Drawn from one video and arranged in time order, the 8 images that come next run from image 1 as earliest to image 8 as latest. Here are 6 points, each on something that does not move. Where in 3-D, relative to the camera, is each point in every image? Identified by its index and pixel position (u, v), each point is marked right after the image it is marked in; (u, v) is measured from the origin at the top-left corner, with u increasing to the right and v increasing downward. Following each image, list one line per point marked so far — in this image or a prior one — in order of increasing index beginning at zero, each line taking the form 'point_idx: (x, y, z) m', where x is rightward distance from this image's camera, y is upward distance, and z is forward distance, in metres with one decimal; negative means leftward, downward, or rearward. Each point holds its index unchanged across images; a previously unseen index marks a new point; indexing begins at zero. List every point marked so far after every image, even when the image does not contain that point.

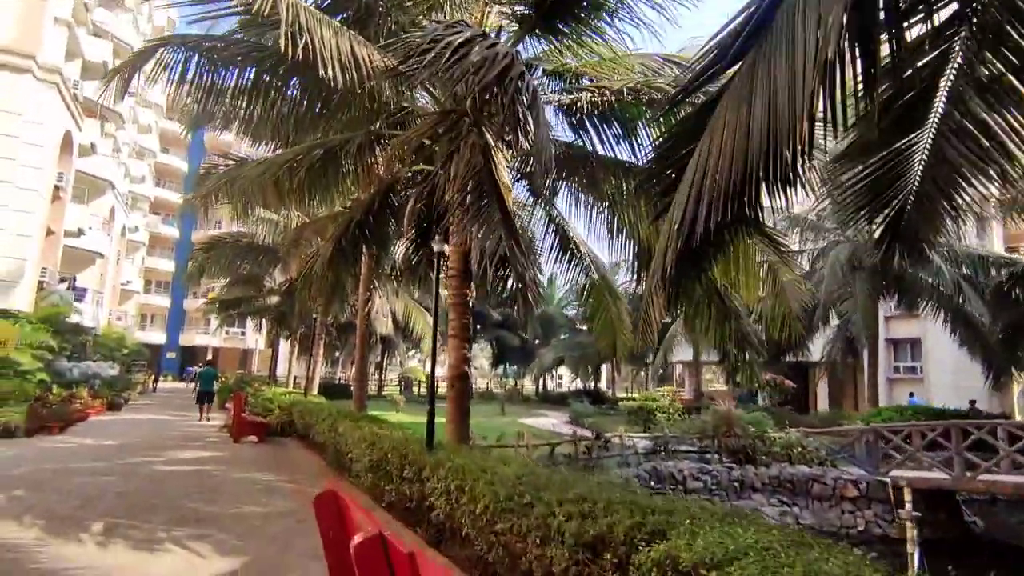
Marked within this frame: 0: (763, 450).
0: (+4.5, -2.9, +10.1) m
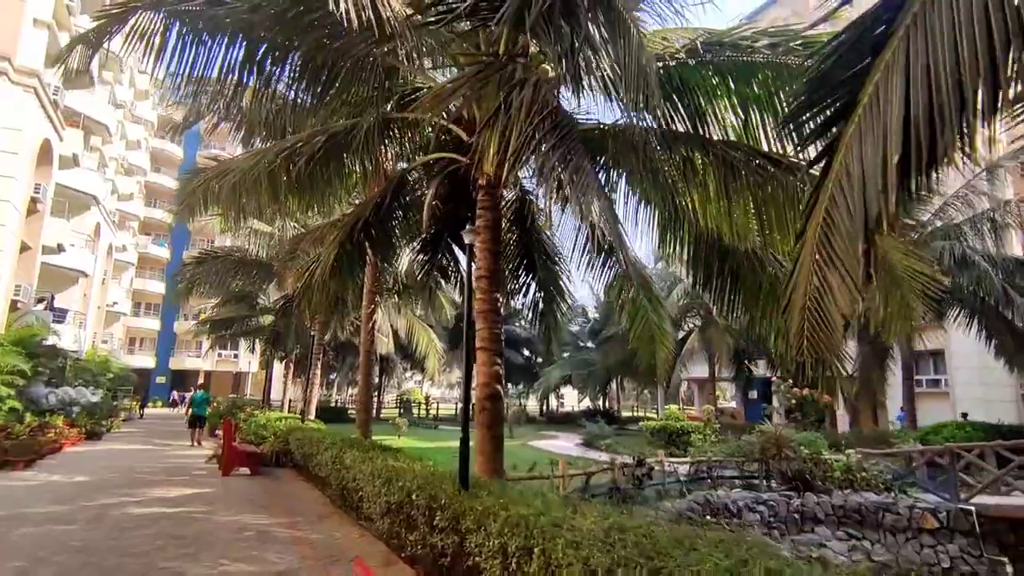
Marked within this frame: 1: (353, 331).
0: (+4.9, -3.0, +9.0) m
1: (-5.3, -1.4, +19.1) m
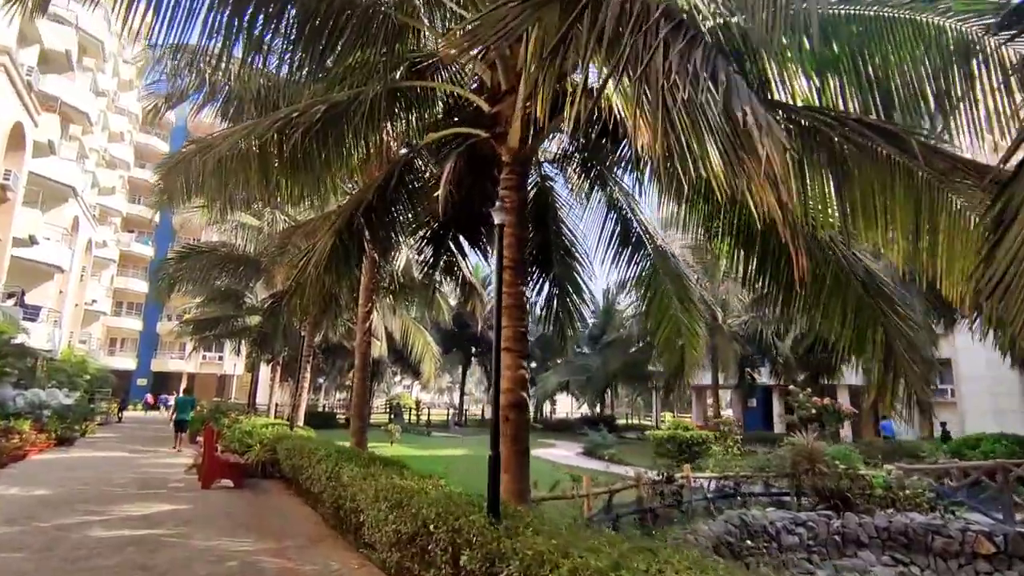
0: (+5.1, -3.0, +8.3) m
1: (-5.3, -1.4, +18.2) m
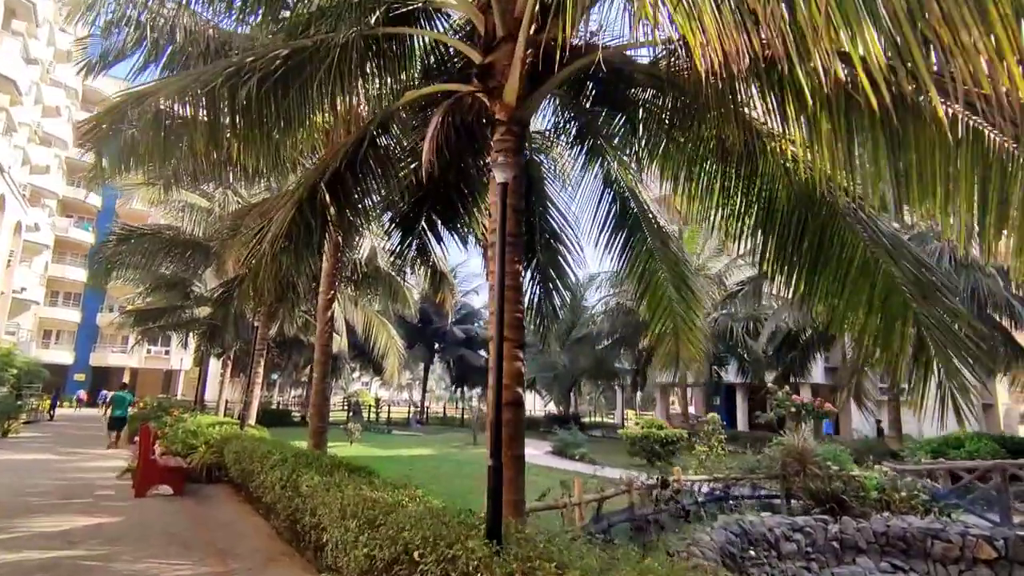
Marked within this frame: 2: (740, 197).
0: (+4.8, -2.9, +7.9) m
1: (-6.3, -1.1, +17.0) m
2: (+2.1, +0.8, +5.3) m
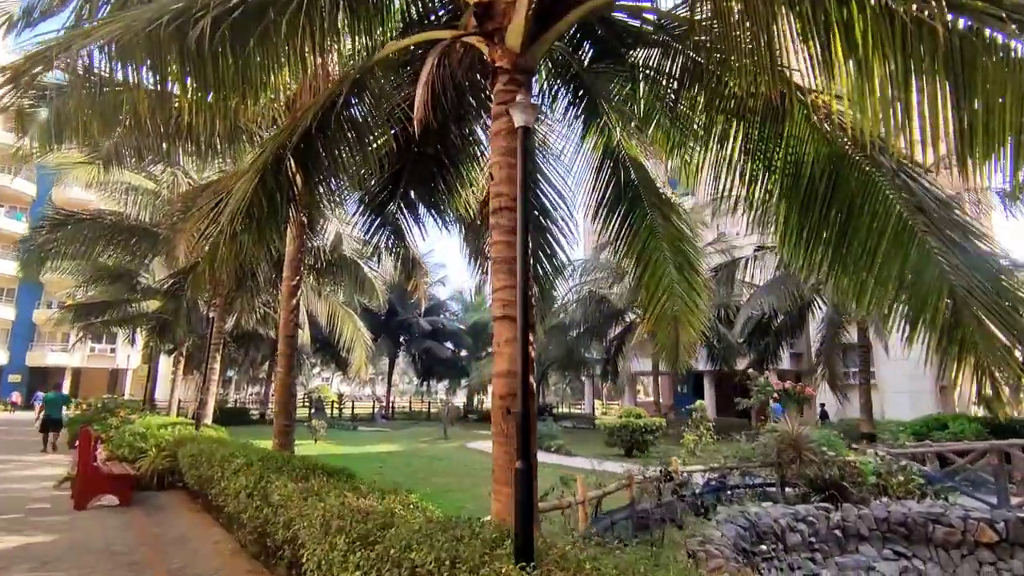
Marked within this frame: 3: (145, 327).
0: (+4.6, -2.6, +7.7) m
1: (-7.1, -0.8, +16.0) m
2: (+2.1, +1.0, +4.8) m
3: (-11.9, -1.3, +18.5) m
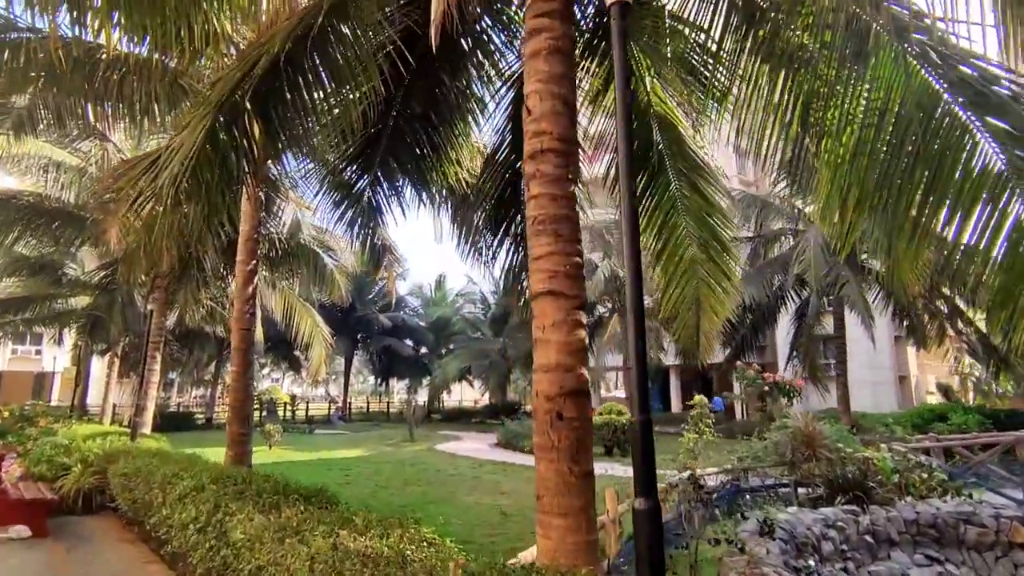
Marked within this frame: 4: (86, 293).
0: (+4.5, -2.4, +7.1) m
1: (-7.8, -0.6, +14.5) m
2: (+2.2, +1.2, +4.1) m
3: (-12.8, -1.1, +16.6) m
4: (-11.7, -0.1, +15.7) m
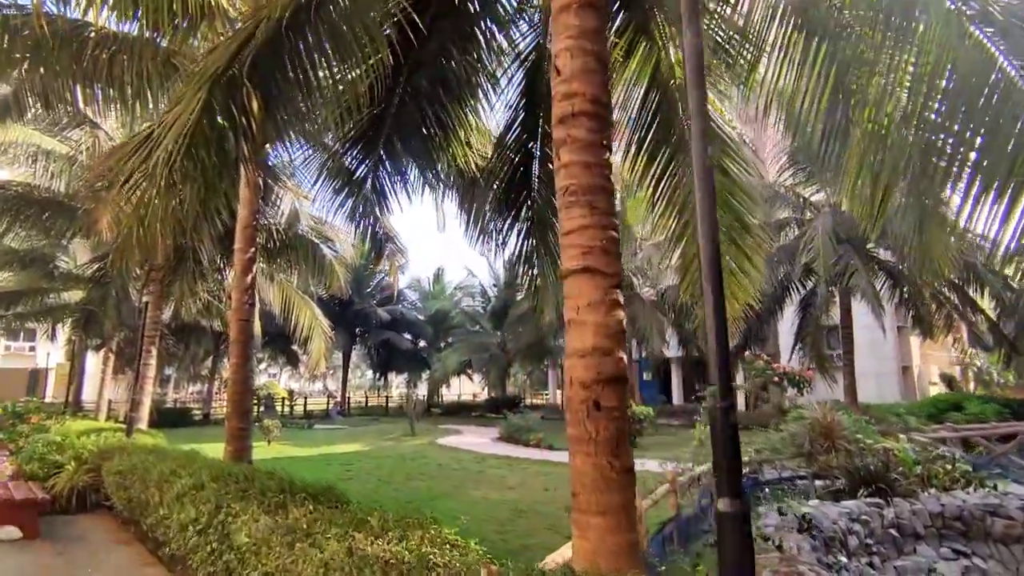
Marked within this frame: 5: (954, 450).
0: (+4.7, -2.2, +6.9) m
1: (-7.7, -0.4, +14.2) m
2: (+2.3, +1.4, +3.8) m
3: (-12.7, -0.9, +16.2) m
4: (-11.7, 0.0, +15.3) m
5: (+6.0, -2.2, +7.7) m
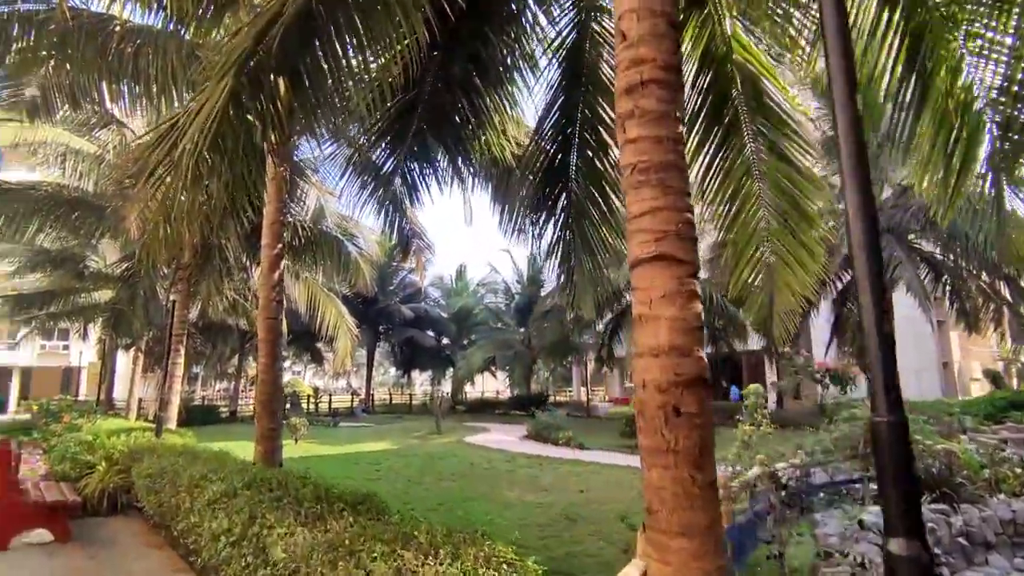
0: (+5.1, -2.1, +6.5) m
1: (-7.0, -0.4, +14.2) m
2: (+2.6, +1.4, +3.4) m
3: (-12.0, -0.9, +16.4) m
4: (-11.0, +0.1, +15.4) m
5: (+6.4, -2.1, +7.3) m
